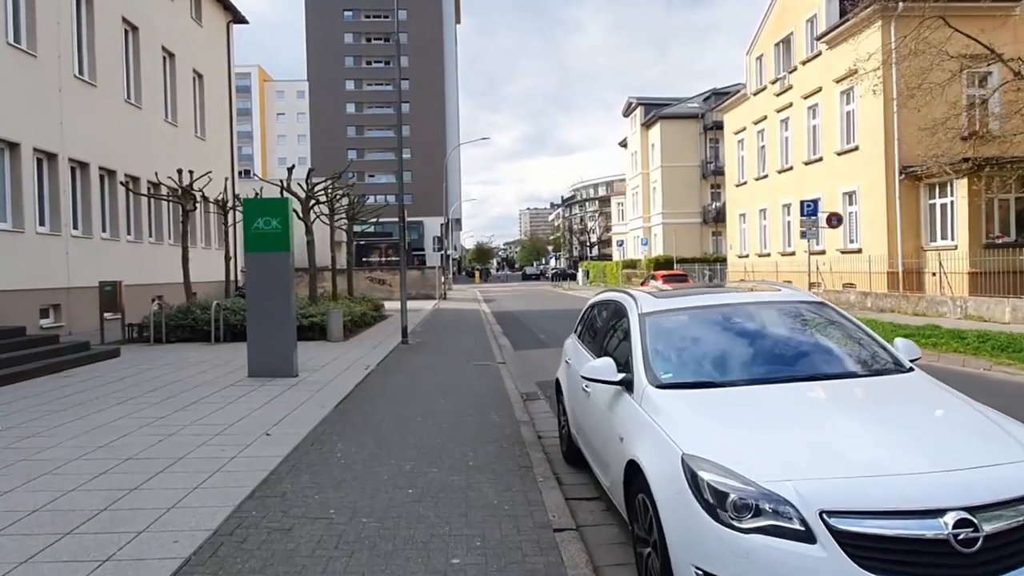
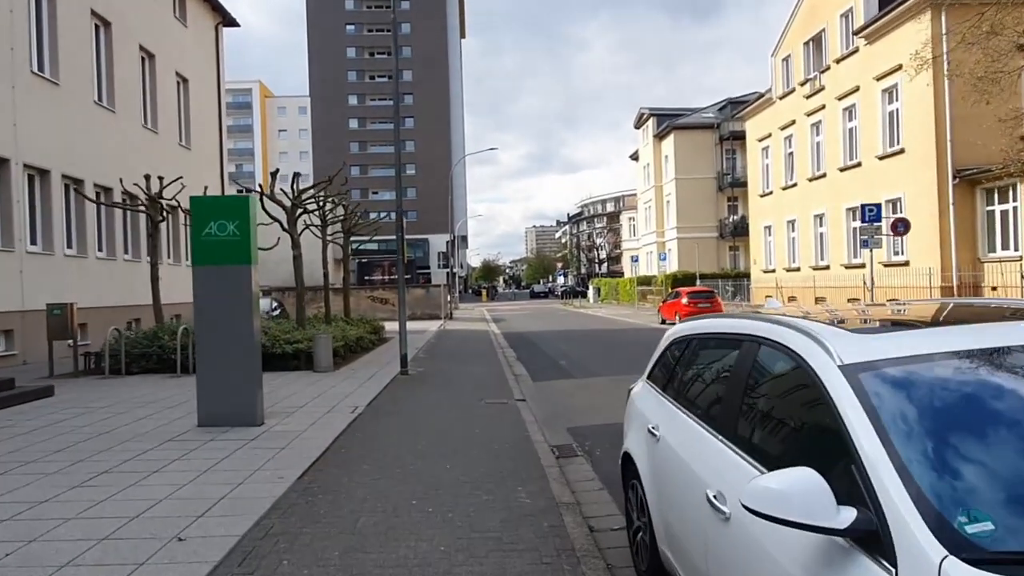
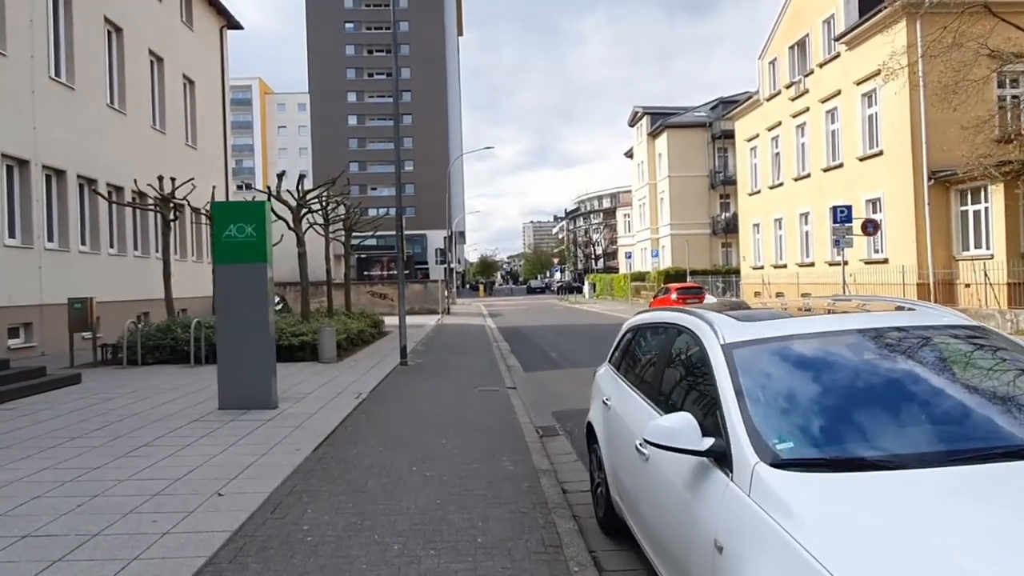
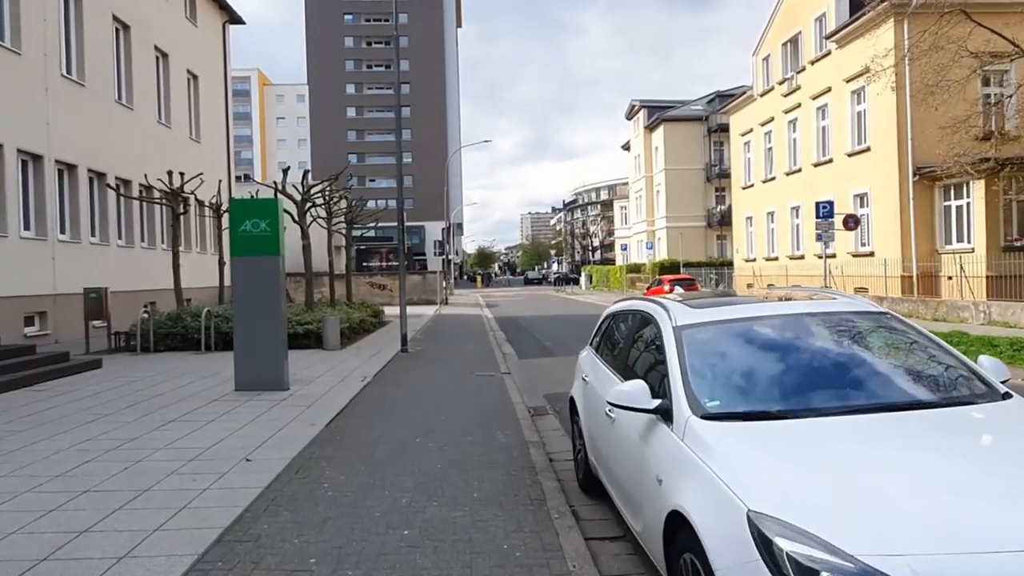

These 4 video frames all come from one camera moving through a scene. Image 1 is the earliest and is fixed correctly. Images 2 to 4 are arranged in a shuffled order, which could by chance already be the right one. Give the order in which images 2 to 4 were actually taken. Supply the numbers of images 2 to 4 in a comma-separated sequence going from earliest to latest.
4, 3, 2
